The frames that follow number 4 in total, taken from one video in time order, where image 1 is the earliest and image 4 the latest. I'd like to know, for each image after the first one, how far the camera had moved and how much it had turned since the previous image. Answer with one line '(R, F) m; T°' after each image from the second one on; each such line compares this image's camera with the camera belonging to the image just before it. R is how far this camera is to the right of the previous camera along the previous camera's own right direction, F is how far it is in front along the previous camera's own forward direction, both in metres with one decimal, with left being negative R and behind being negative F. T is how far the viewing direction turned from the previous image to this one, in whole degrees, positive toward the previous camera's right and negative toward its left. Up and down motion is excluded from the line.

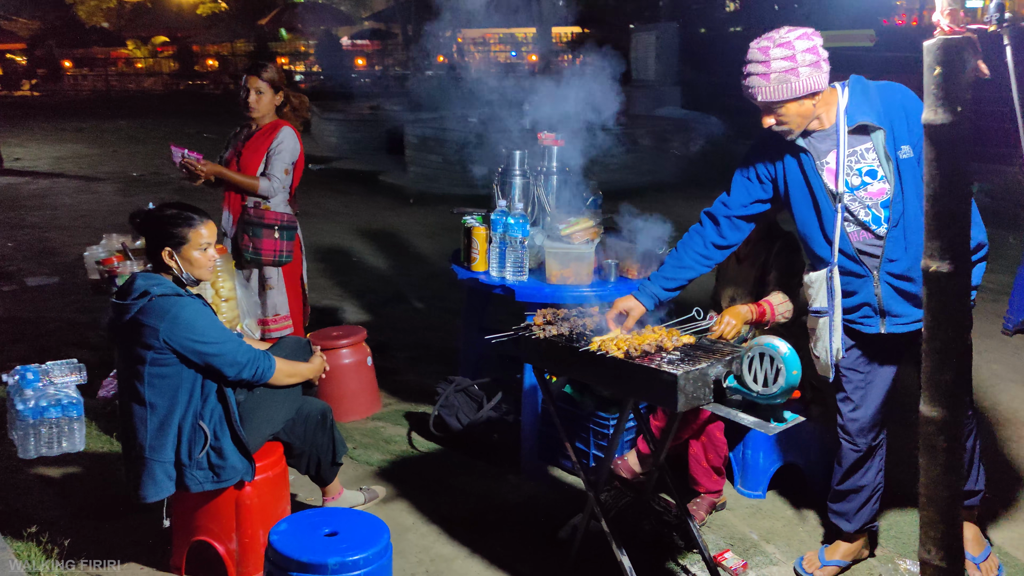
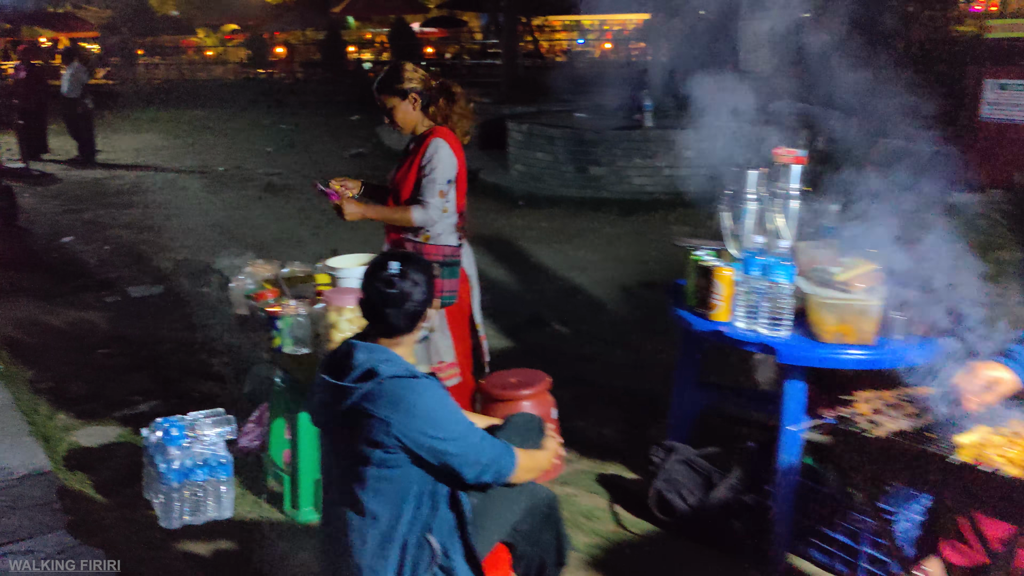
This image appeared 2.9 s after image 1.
(-0.7, +0.7) m; -3°
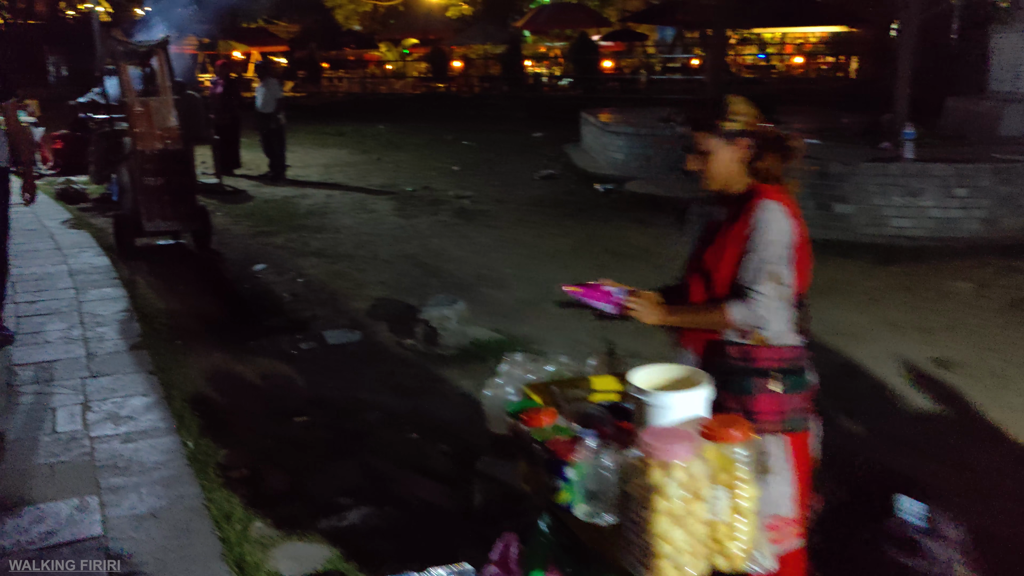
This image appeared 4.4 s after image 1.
(-0.6, +1.0) m; -10°
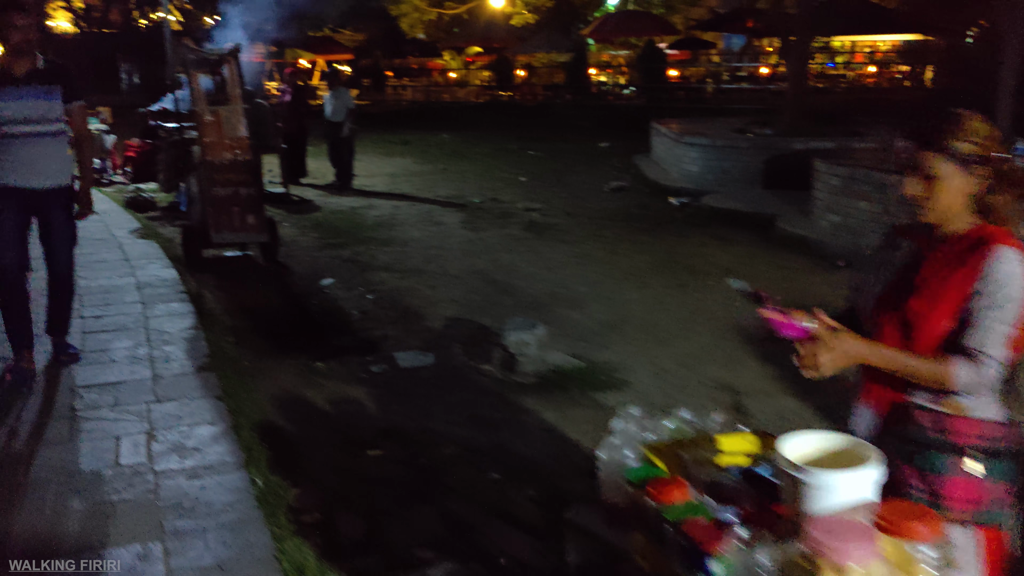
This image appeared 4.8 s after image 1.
(-0.2, +0.3) m; -4°
